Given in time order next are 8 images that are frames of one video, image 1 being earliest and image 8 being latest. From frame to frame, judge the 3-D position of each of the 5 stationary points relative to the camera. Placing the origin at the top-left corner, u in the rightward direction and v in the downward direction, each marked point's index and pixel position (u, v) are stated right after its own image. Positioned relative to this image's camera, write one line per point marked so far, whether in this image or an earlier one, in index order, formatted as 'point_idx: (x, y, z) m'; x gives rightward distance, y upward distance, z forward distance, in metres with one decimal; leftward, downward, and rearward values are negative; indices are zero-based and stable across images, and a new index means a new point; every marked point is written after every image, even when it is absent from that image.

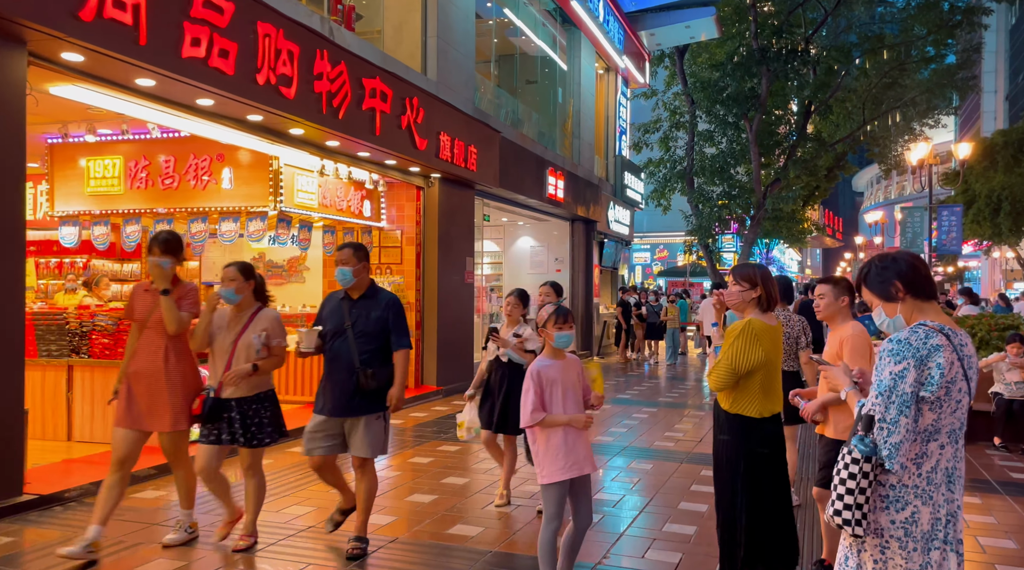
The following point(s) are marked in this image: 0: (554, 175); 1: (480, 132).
0: (+0.7, +1.9, +15.1) m
1: (-0.4, +2.0, +11.3) m
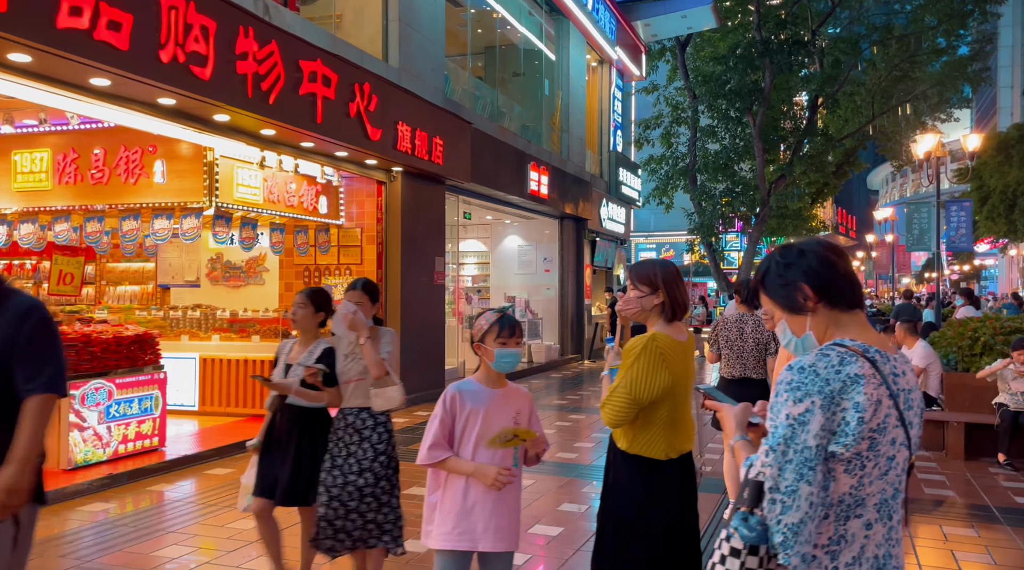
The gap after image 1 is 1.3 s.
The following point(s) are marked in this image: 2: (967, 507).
0: (+0.4, +1.9, +14.3) m
1: (-0.8, +2.0, +10.6) m
2: (+3.2, -1.5, +5.9) m
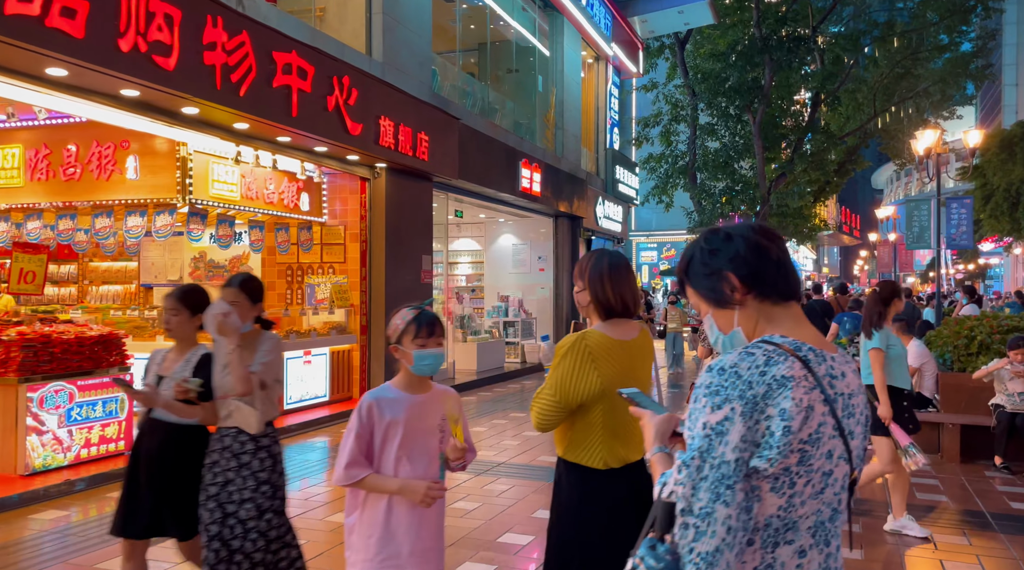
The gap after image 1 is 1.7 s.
0: (+0.3, +1.9, +14.1) m
1: (-1.0, +2.0, +10.4) m
2: (+3.0, -1.5, +5.7) m
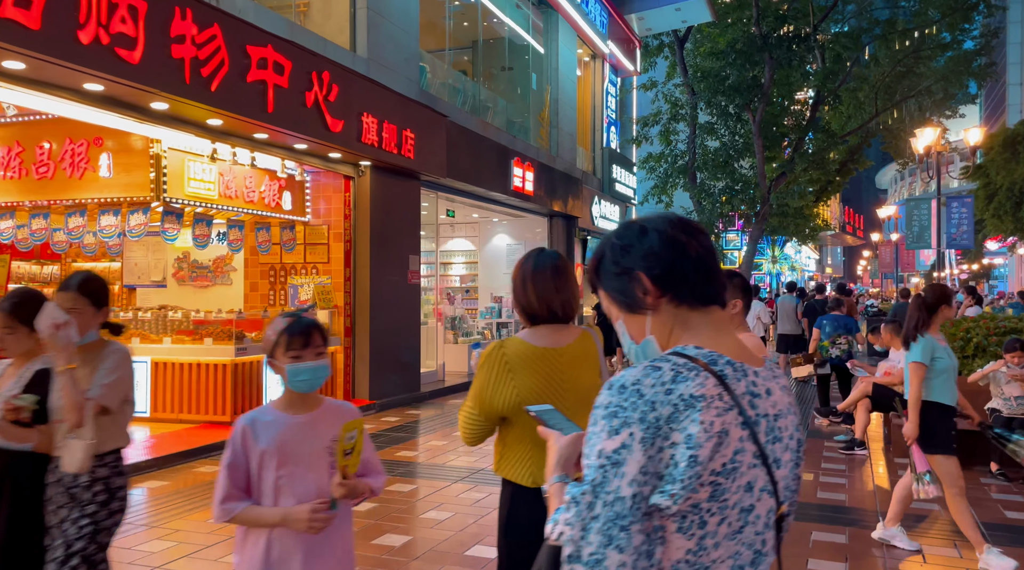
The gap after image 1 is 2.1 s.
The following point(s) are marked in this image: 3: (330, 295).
0: (+0.1, +1.9, +13.9) m
1: (-1.1, +2.0, +10.2) m
2: (+2.8, -1.5, +5.5) m
3: (-2.1, -0.1, +9.6) m
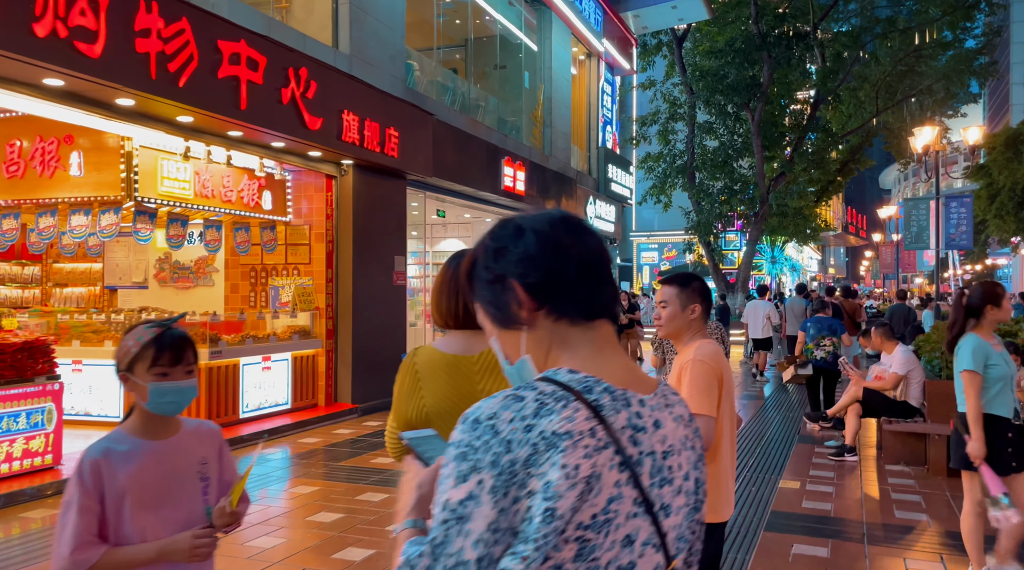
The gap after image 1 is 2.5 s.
0: (0.0, +1.9, +13.7) m
1: (-1.3, +2.0, +10.0) m
2: (+2.6, -1.5, +5.2) m
3: (-2.2, -0.1, +9.4) m
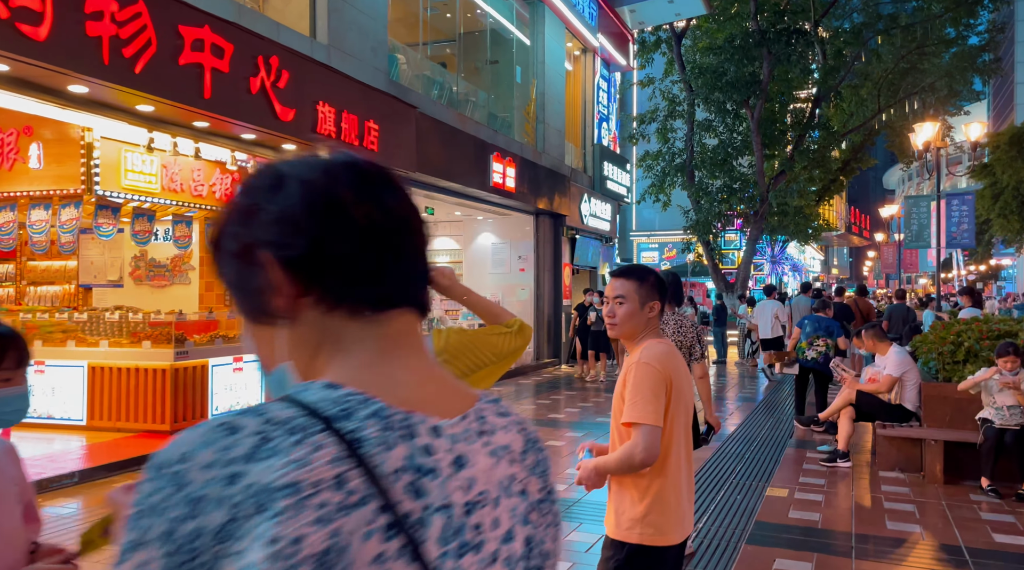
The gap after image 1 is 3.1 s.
0: (-0.2, +1.9, +13.4) m
1: (-1.4, +2.0, +9.7) m
2: (+2.4, -1.5, +4.9) m
3: (-2.4, -0.1, +9.1) m
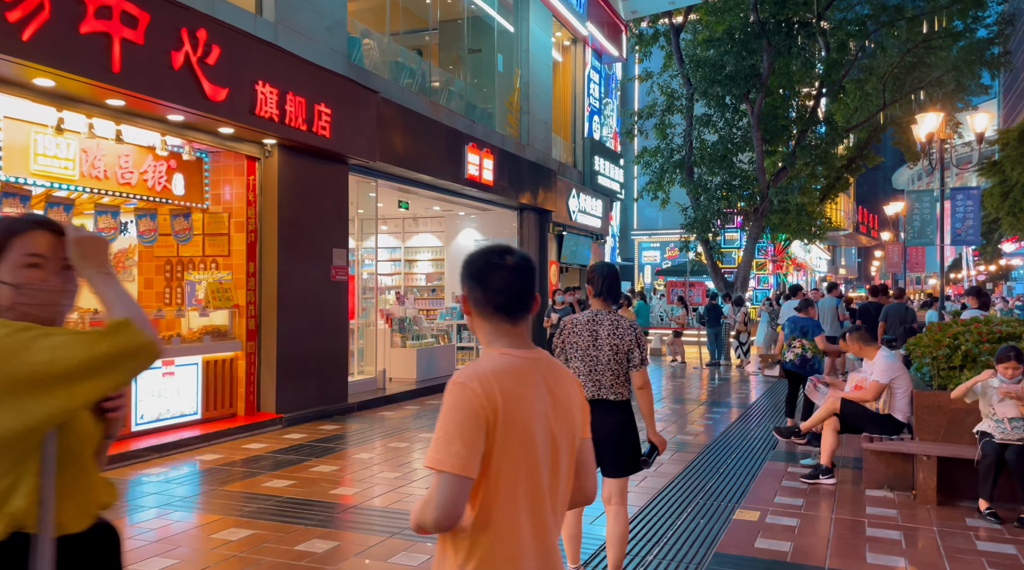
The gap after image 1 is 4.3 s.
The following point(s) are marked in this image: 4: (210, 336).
0: (-0.5, +2.0, +12.7) m
1: (-1.8, +2.1, +9.0) m
2: (+2.0, -1.5, +4.2) m
3: (-2.8, -0.1, +8.4) m
4: (-2.9, -0.5, +8.2) m
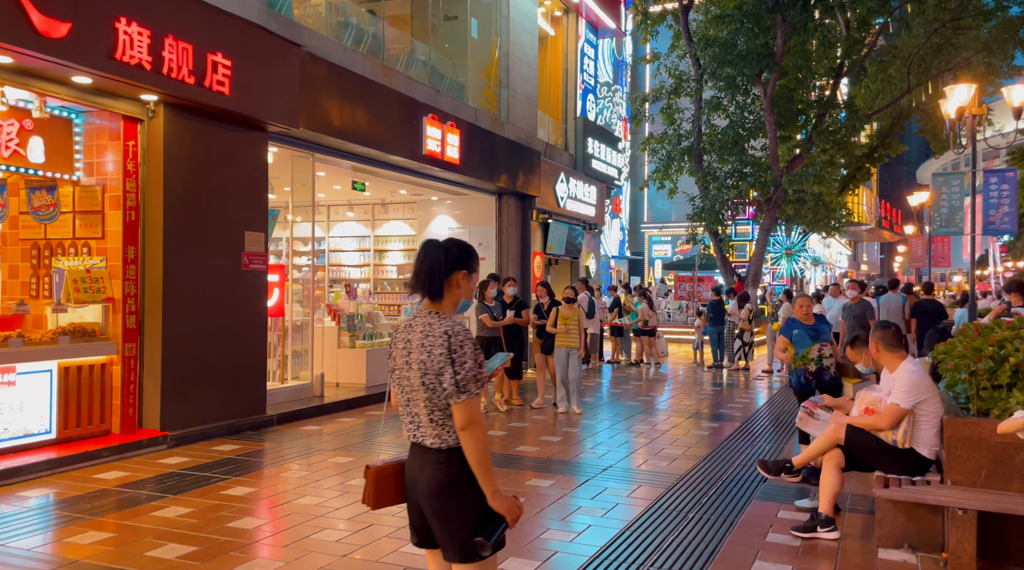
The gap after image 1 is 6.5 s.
0: (-0.9, +2.1, +11.1) m
1: (-2.3, +2.1, +7.5) m
2: (+1.4, -1.4, +2.6) m
3: (-3.3, 0.0, +6.9) m
4: (-3.4, -0.4, +6.7) m
